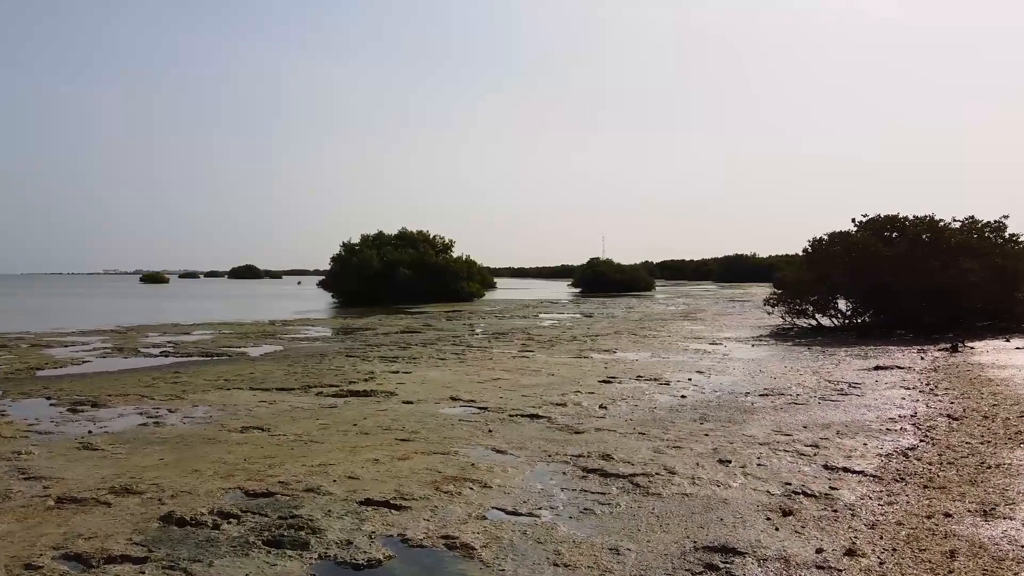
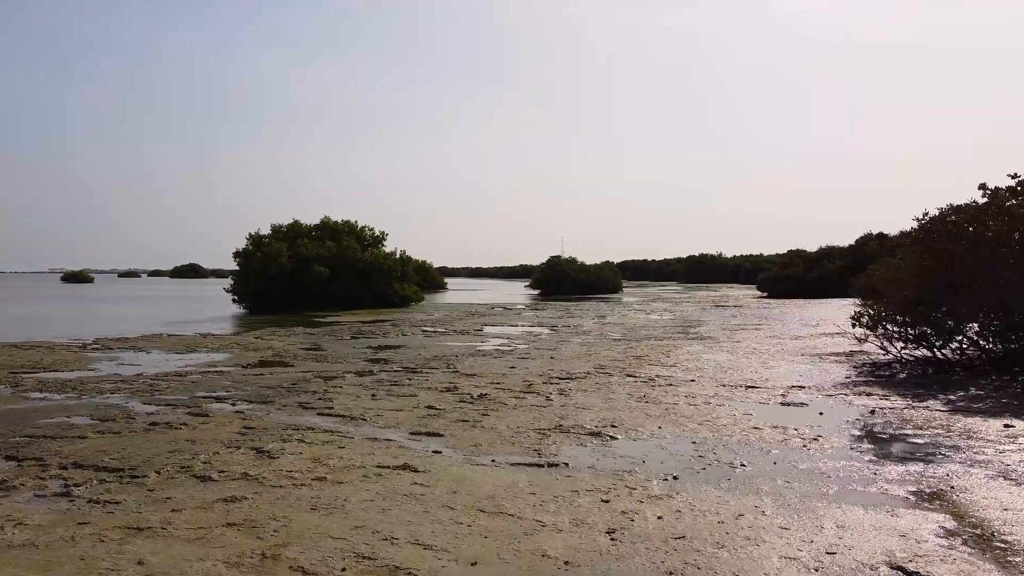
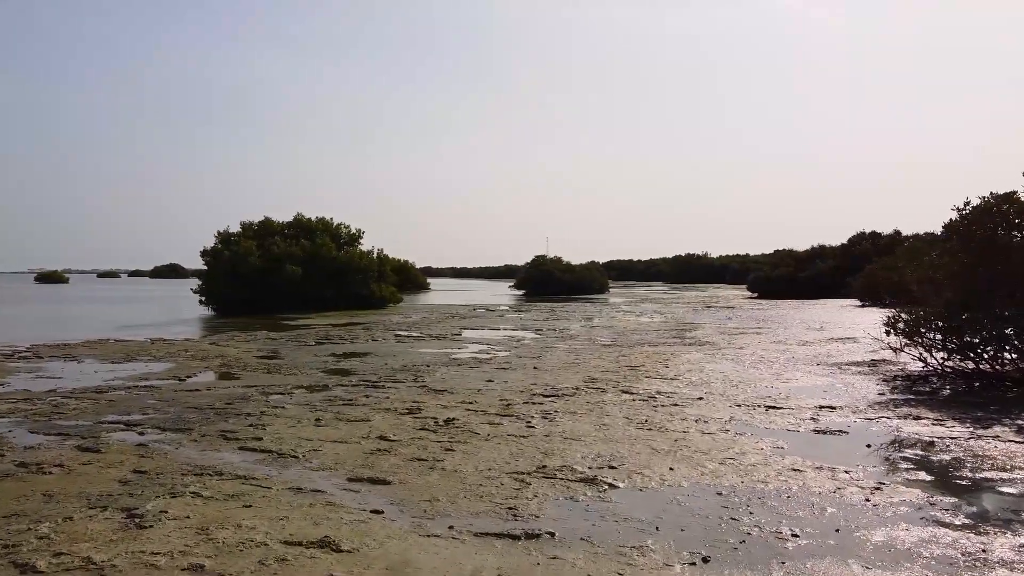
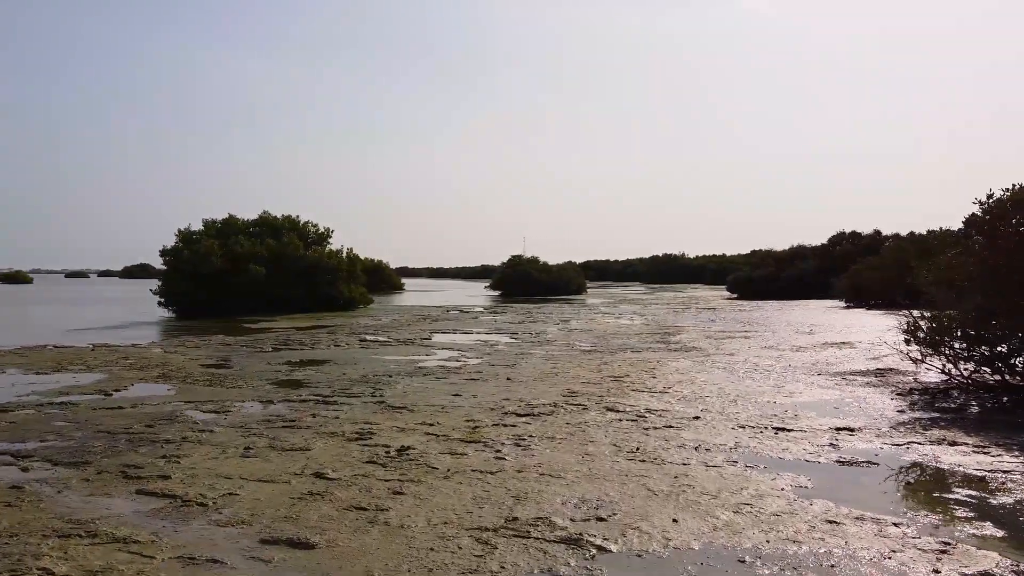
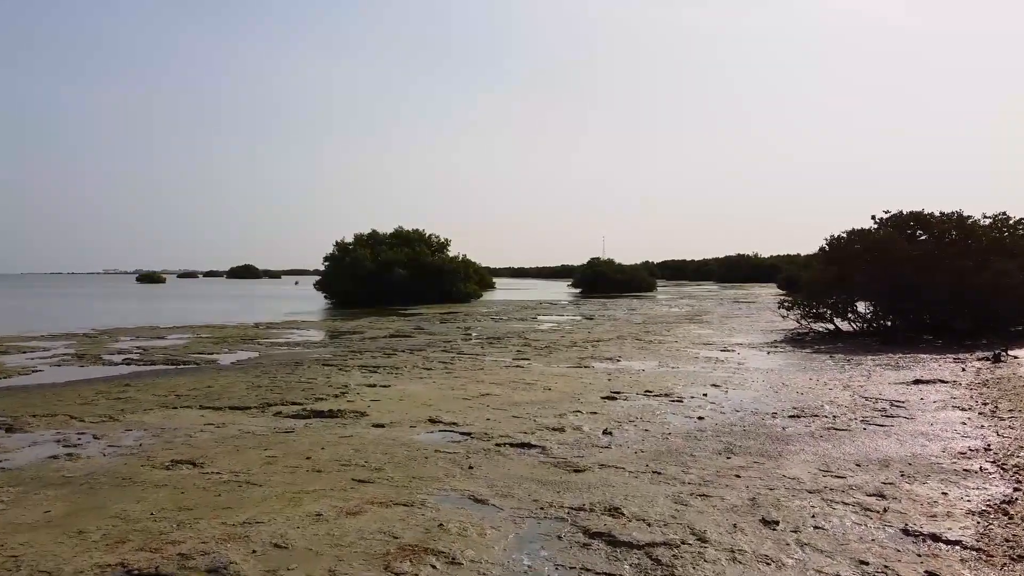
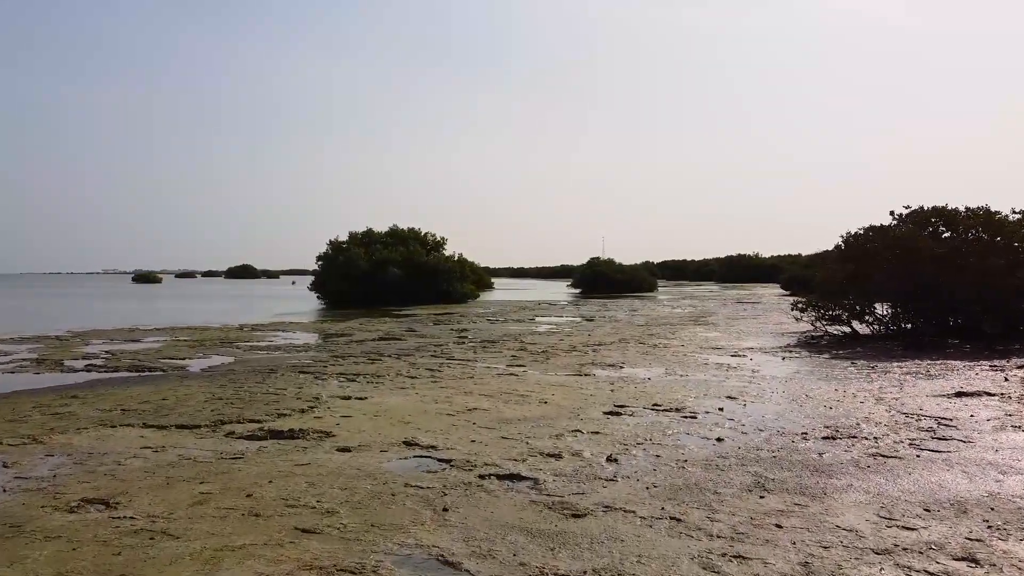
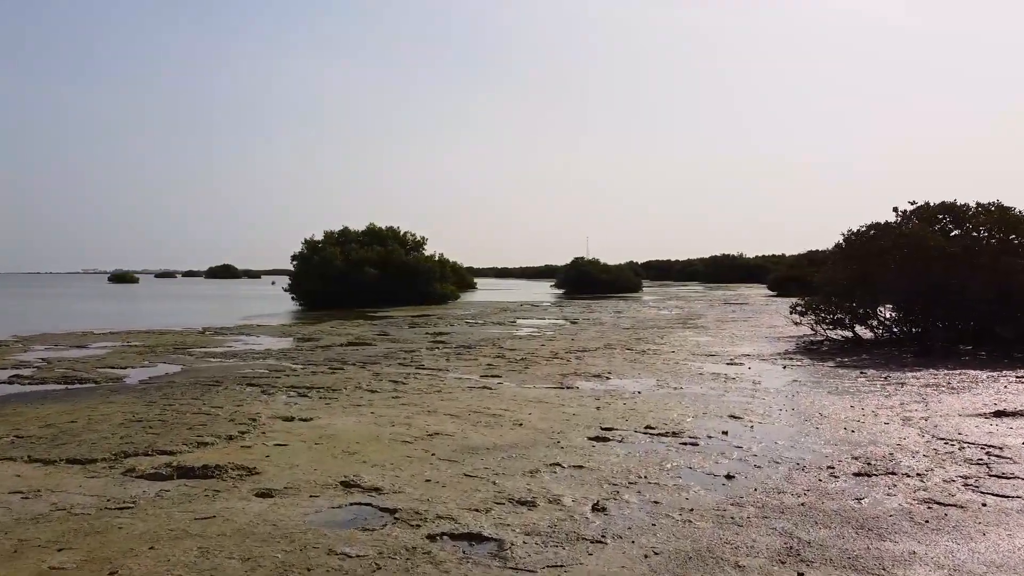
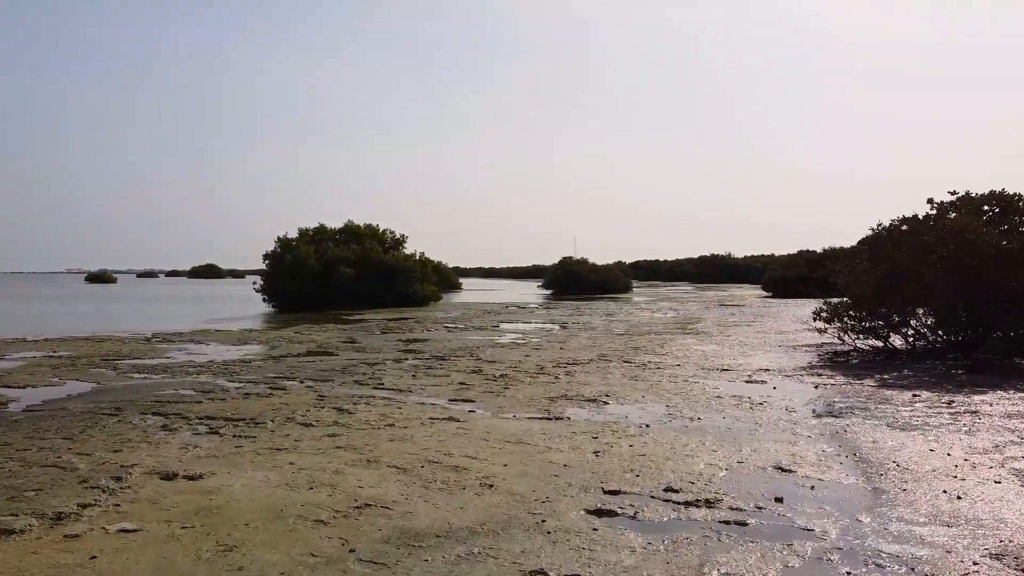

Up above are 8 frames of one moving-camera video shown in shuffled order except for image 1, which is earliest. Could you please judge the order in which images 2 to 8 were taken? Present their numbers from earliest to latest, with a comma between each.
5, 6, 7, 8, 2, 3, 4
